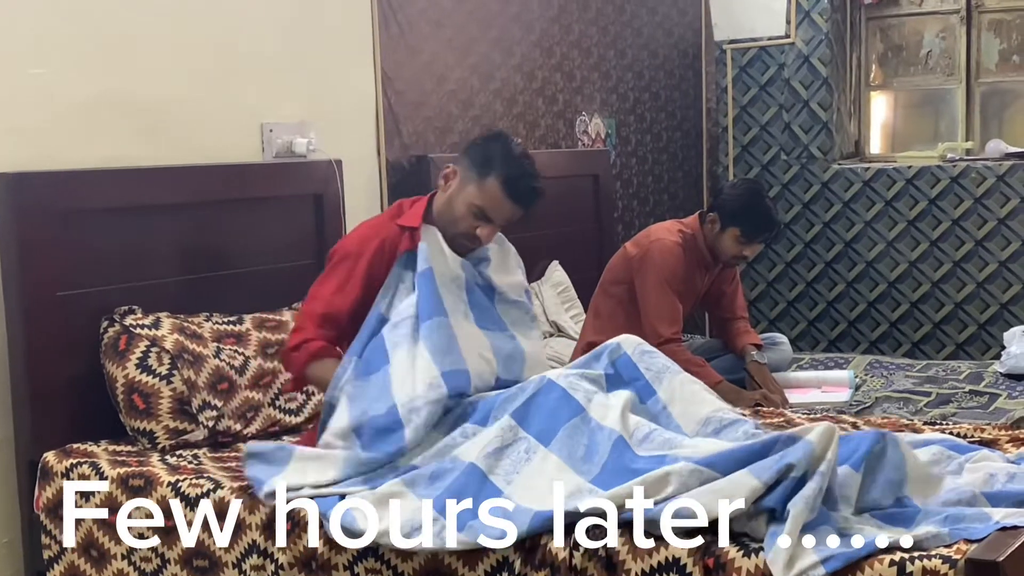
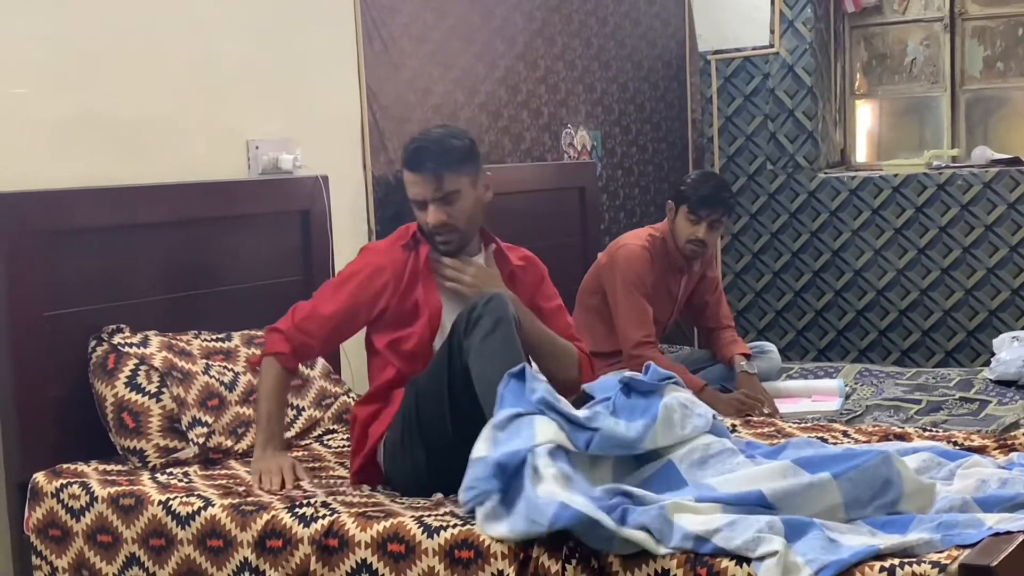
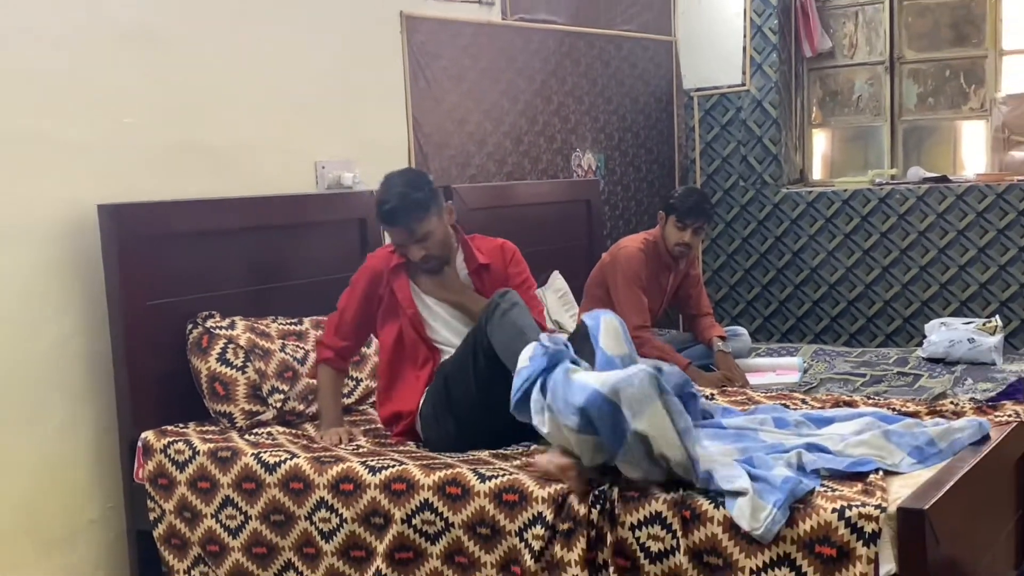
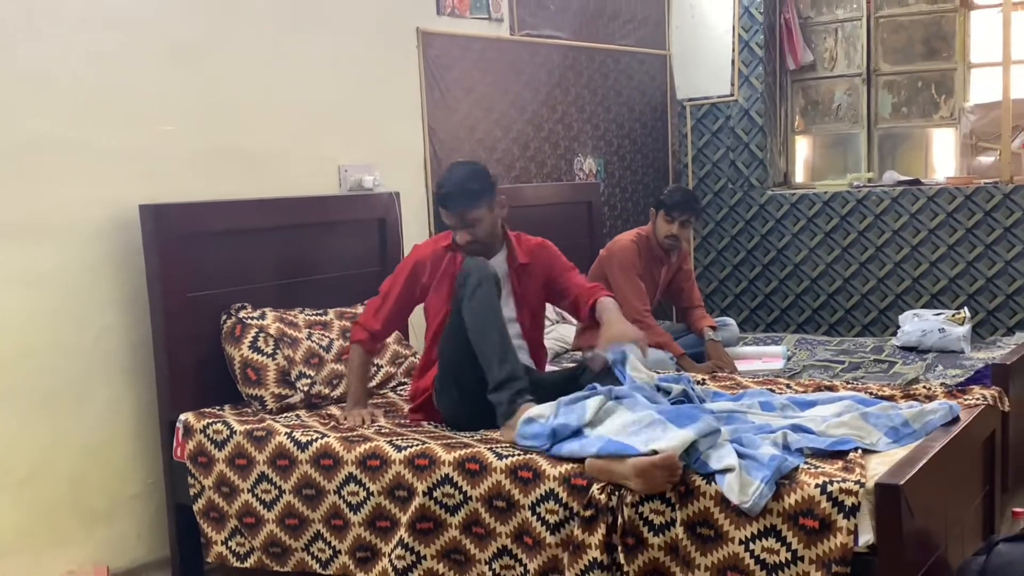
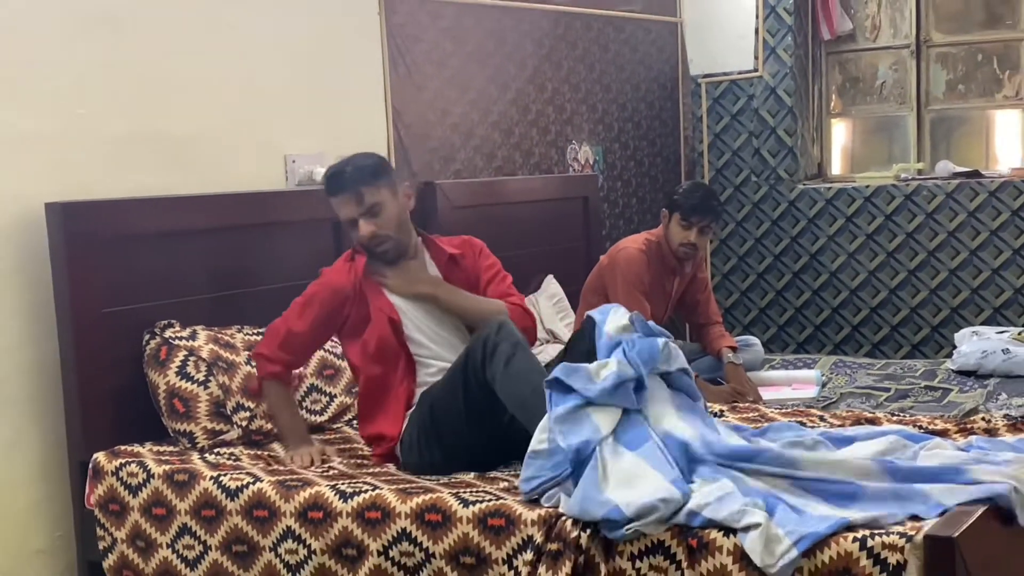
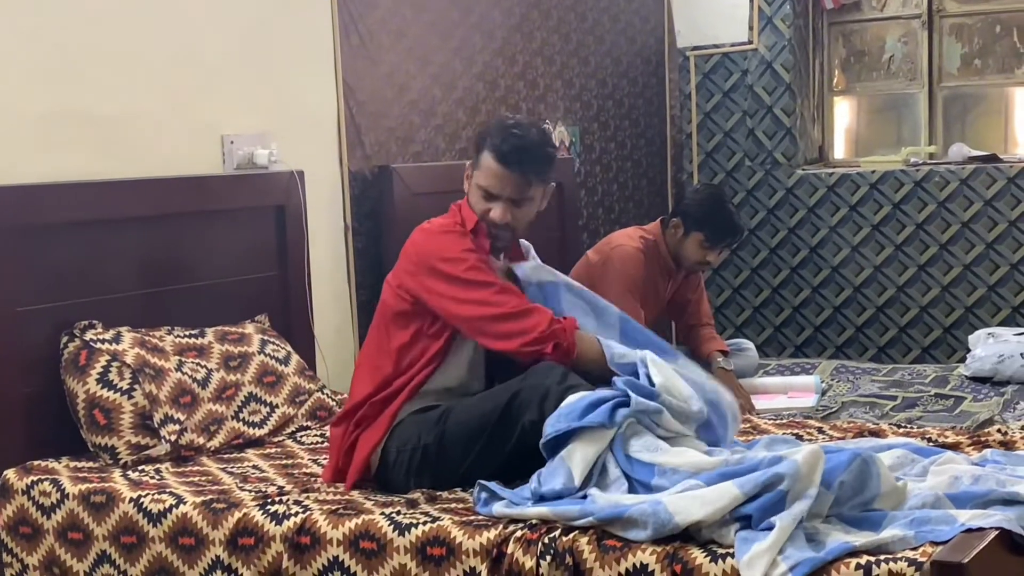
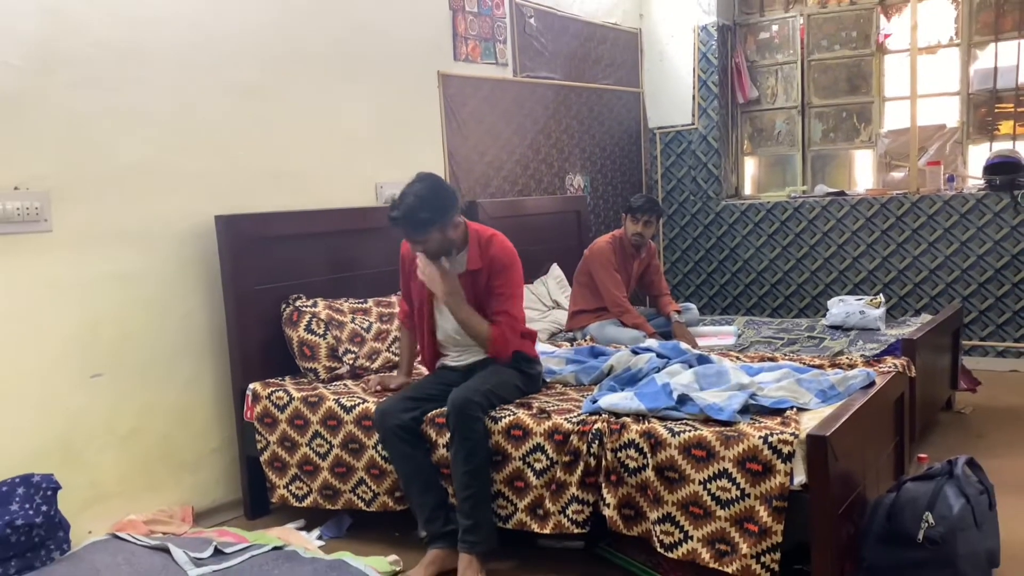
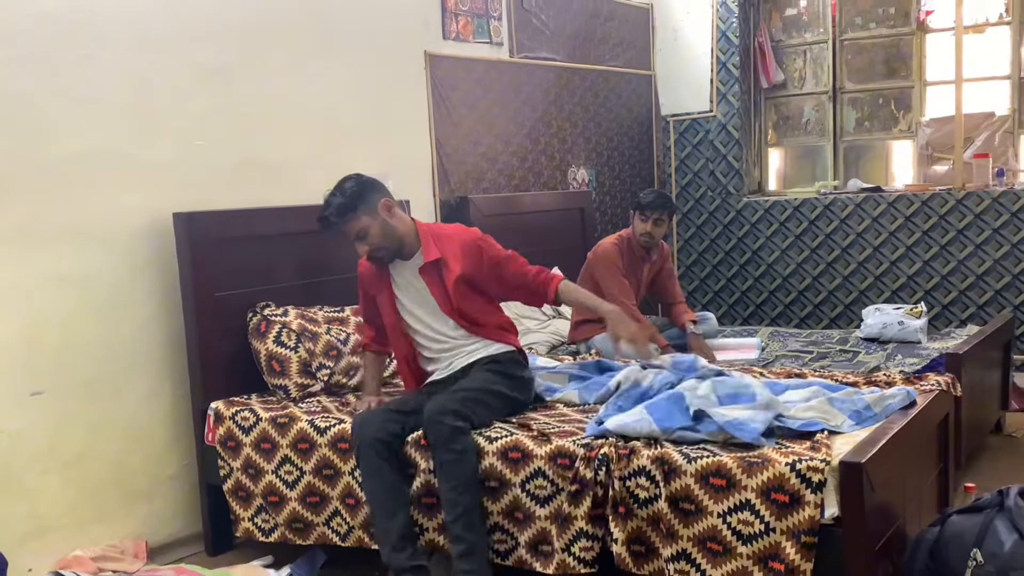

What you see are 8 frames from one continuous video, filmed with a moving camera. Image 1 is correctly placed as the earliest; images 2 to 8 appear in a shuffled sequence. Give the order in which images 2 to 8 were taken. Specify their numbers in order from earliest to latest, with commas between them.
6, 2, 5, 3, 4, 8, 7
